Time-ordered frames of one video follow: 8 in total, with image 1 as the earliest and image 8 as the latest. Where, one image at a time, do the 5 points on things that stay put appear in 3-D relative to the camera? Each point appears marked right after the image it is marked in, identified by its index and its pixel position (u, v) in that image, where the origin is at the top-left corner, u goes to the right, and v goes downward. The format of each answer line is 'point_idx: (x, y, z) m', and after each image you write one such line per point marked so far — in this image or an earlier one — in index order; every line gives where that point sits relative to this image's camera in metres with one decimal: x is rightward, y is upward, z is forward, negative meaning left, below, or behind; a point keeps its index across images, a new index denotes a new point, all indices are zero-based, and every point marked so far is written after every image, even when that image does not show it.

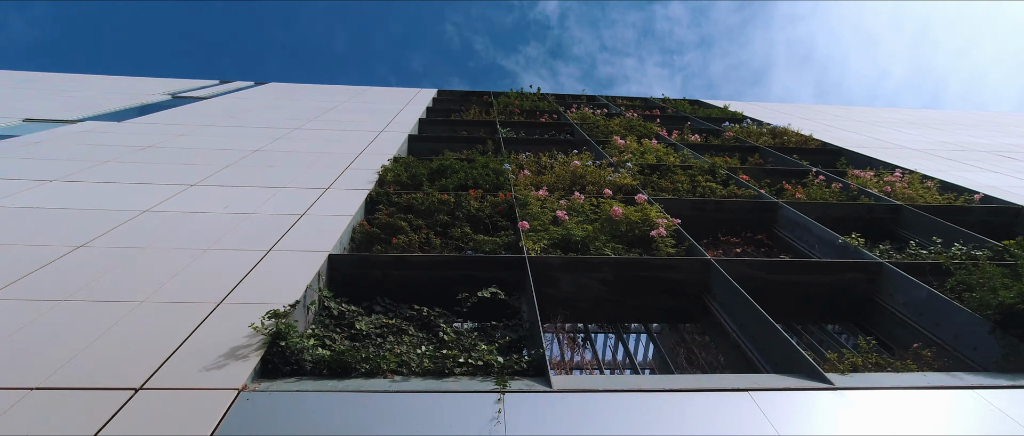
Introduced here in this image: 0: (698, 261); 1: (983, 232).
0: (+1.3, -0.3, +3.8) m
1: (+4.5, -0.1, +5.4) m
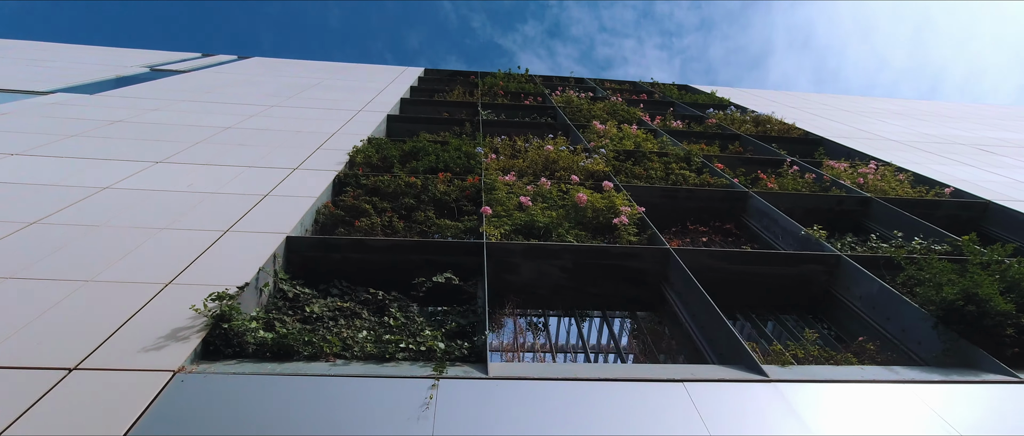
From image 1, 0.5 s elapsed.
0: (+1.0, -0.2, +3.8) m
1: (+4.2, -0.1, +5.4) m
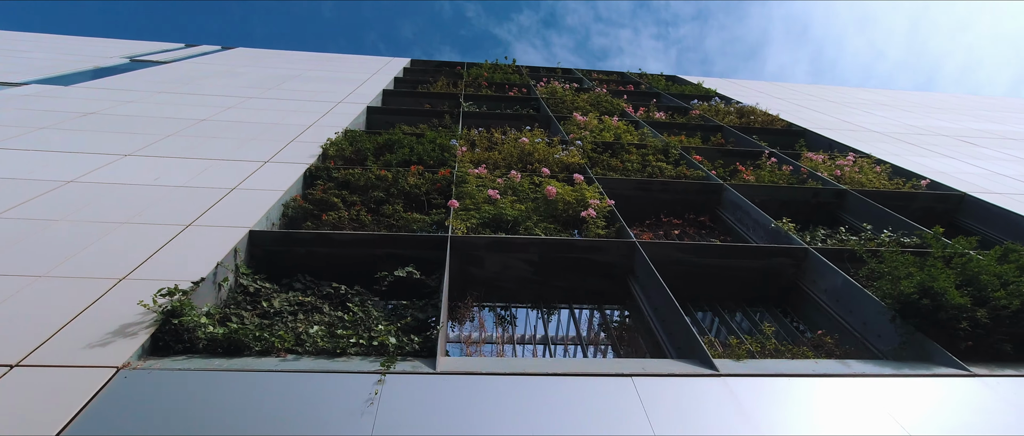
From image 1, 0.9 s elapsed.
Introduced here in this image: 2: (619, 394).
0: (+0.8, -0.2, +3.8) m
1: (+4.0, 0.0, +5.4) m
2: (+0.4, -0.8, +2.4) m
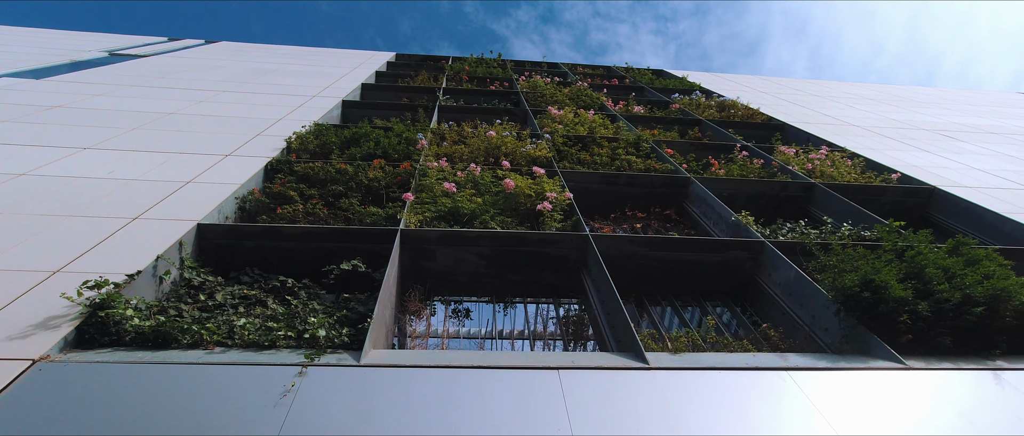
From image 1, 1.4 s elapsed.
0: (+0.4, -0.1, +3.8) m
1: (+3.7, +0.1, +5.4) m
2: (+0.1, -0.7, +2.4) m
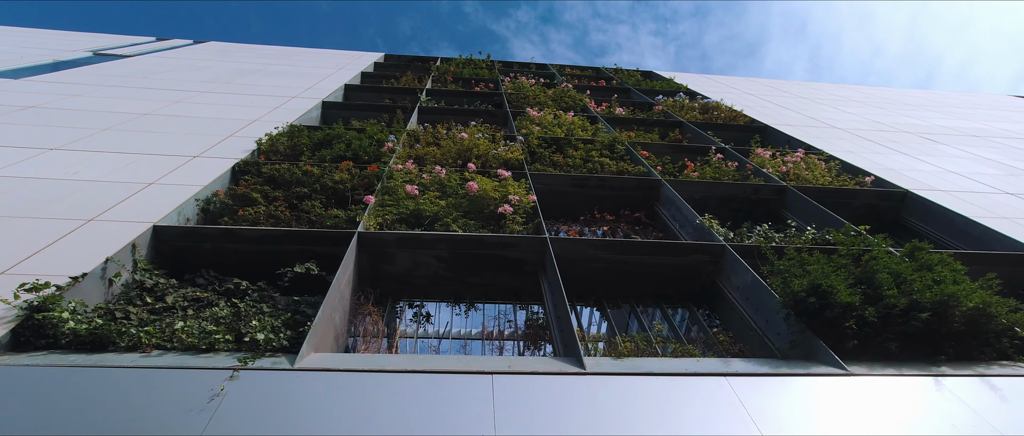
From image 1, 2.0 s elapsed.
0: (+0.2, -0.1, +3.7) m
1: (+3.4, 0.0, +5.4) m
2: (-0.2, -0.7, +2.3) m
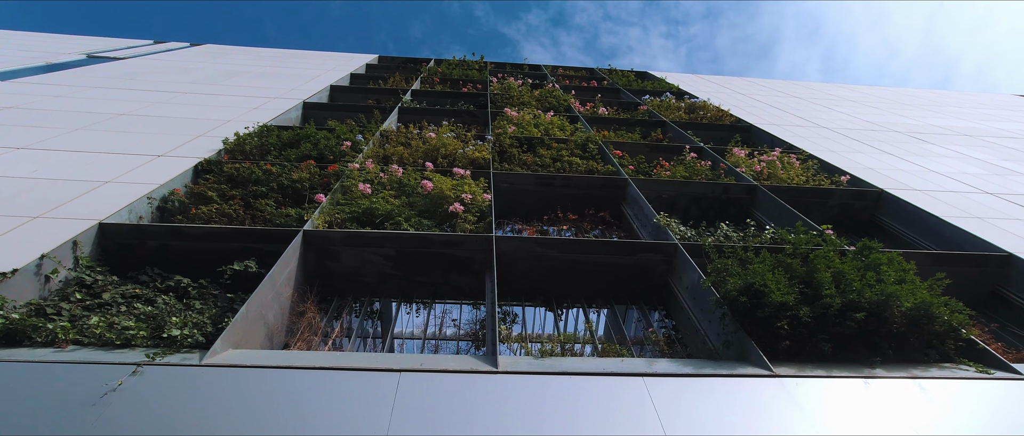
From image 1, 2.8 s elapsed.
0: (-0.2, -0.1, +3.7) m
1: (+3.1, 0.0, +5.2) m
2: (-0.6, -0.7, +2.3) m
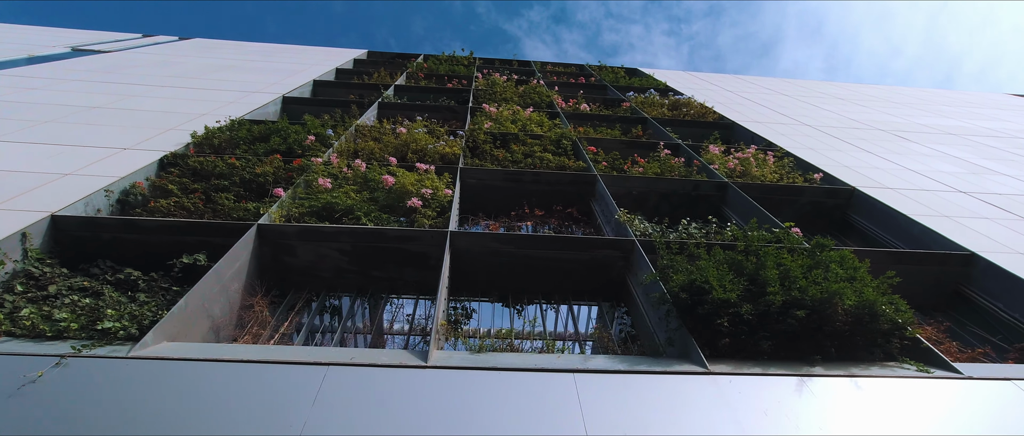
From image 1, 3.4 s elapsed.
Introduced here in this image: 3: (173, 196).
0: (-0.5, -0.1, +3.7) m
1: (+2.8, 0.0, +5.2) m
2: (-0.9, -0.7, +2.3) m
3: (-2.6, +0.2, +4.2) m
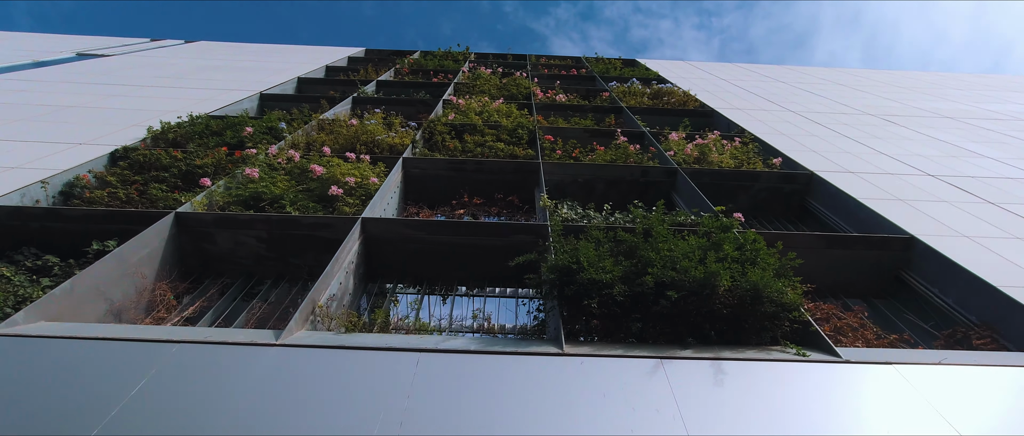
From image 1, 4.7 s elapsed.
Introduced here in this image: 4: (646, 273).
0: (-1.1, 0.0, +3.7) m
1: (+2.3, +0.2, +5.0) m
2: (-1.5, -0.6, +2.3) m
3: (-3.1, +0.2, +4.4) m
4: (+0.7, -0.3, +2.7) m
